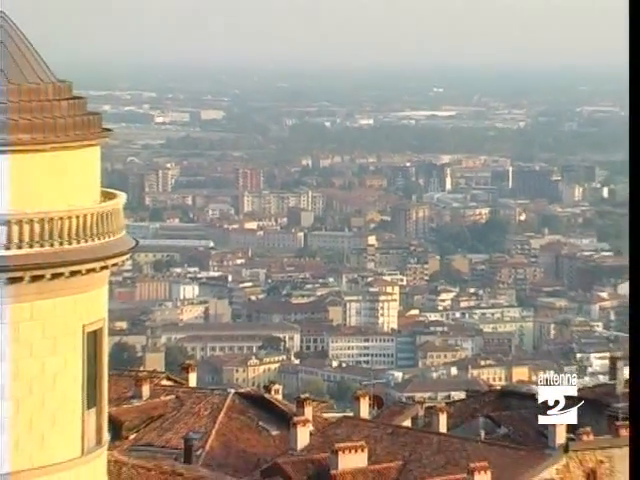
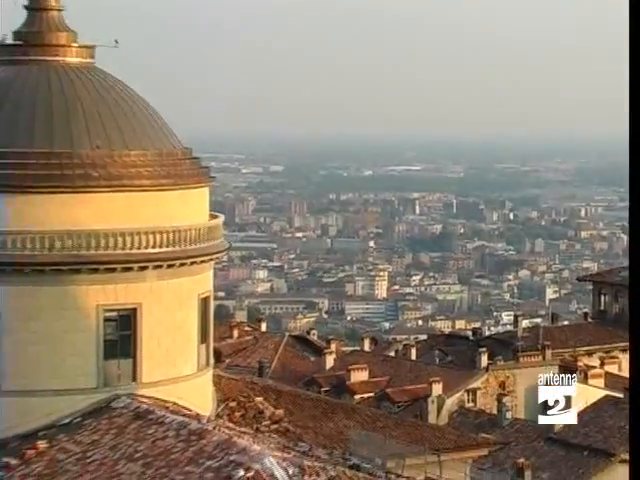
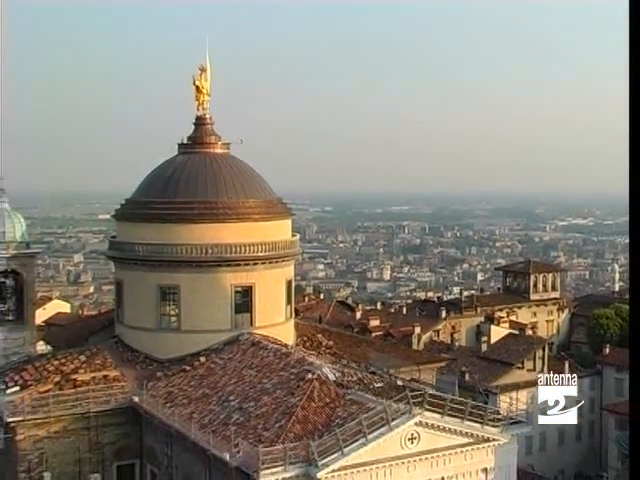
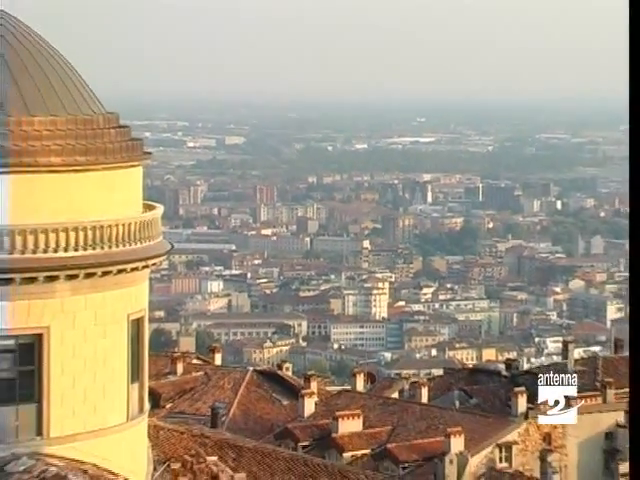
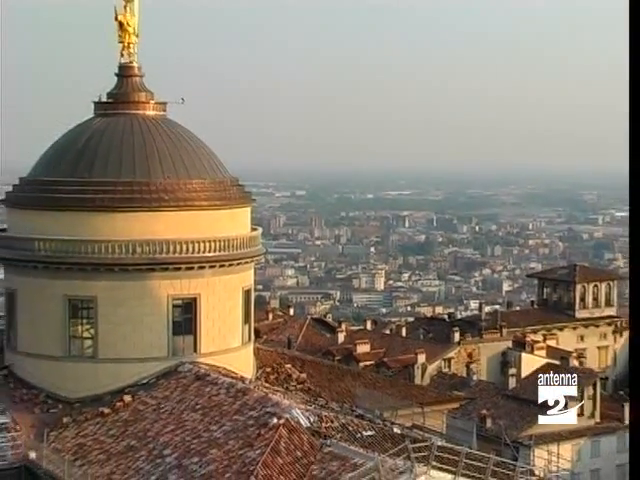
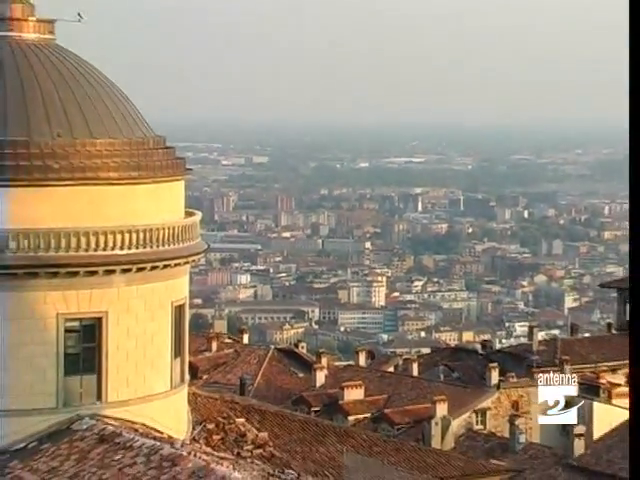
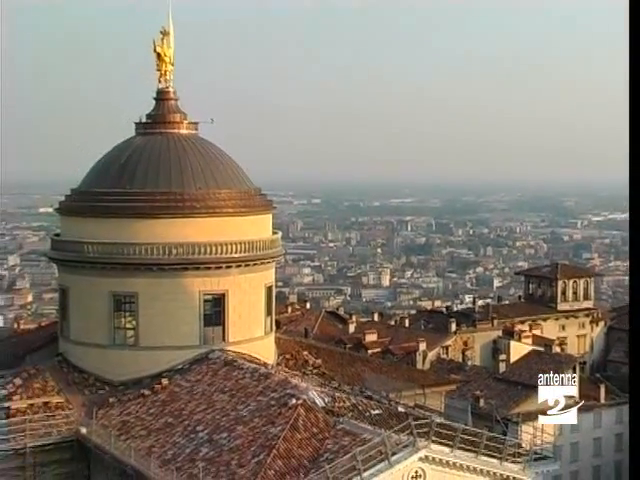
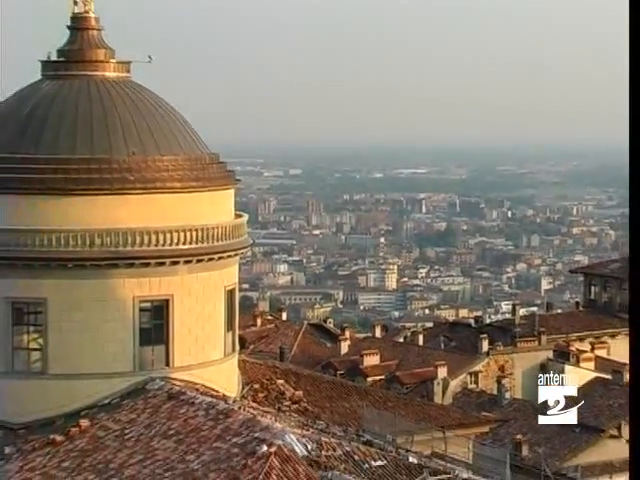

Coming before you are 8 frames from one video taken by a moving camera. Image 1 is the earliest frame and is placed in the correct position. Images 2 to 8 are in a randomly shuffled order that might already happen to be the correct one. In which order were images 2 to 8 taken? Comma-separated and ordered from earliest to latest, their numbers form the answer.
4, 6, 2, 8, 5, 7, 3
